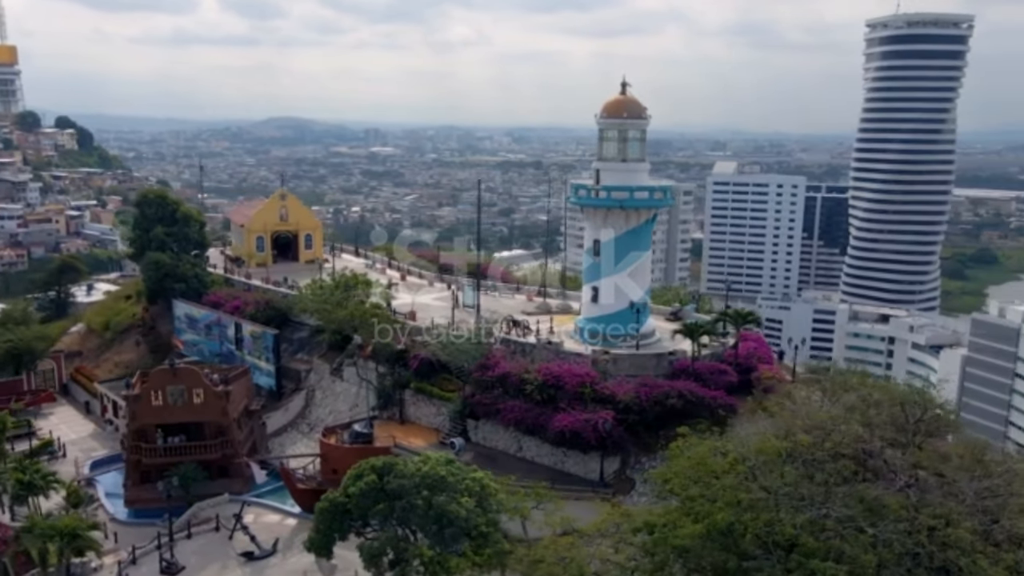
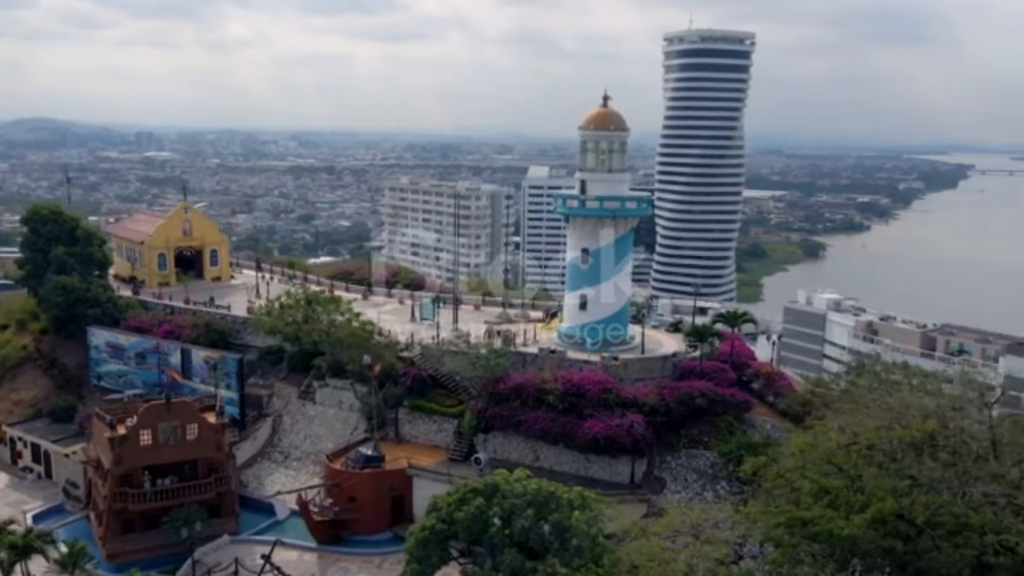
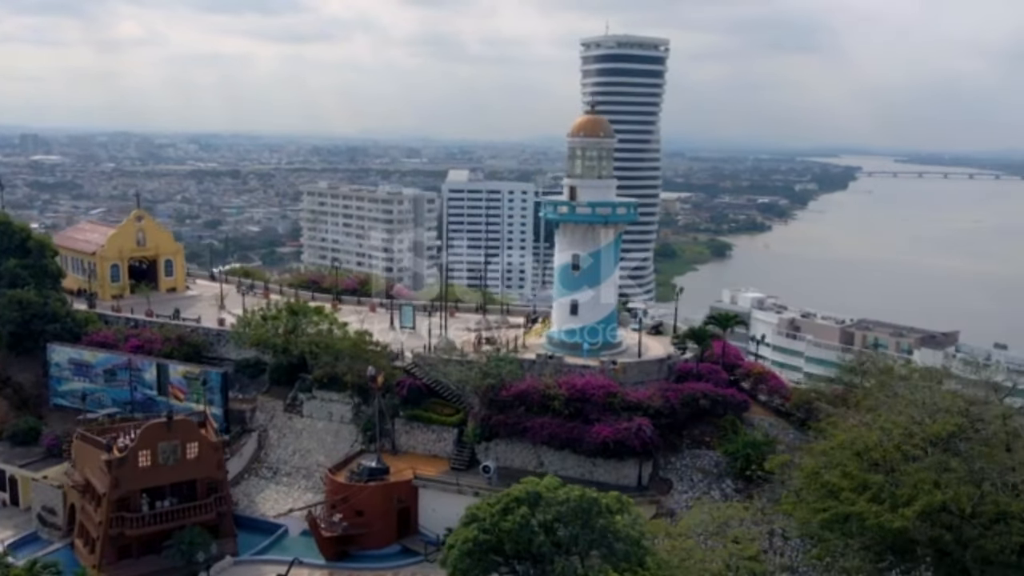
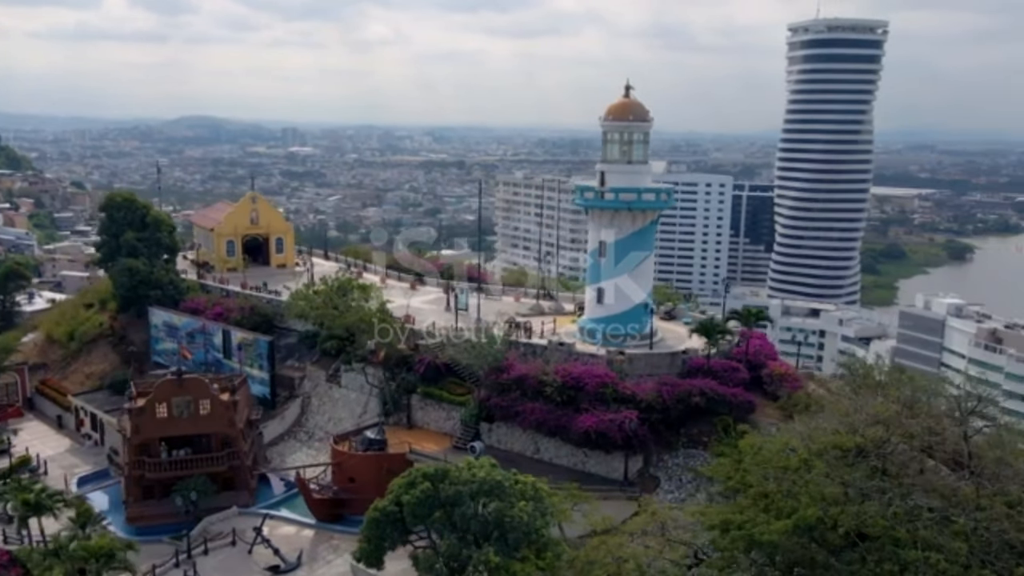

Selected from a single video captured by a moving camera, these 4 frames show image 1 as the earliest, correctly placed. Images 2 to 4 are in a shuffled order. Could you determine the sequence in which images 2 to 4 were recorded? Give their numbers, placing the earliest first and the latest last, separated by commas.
4, 2, 3
